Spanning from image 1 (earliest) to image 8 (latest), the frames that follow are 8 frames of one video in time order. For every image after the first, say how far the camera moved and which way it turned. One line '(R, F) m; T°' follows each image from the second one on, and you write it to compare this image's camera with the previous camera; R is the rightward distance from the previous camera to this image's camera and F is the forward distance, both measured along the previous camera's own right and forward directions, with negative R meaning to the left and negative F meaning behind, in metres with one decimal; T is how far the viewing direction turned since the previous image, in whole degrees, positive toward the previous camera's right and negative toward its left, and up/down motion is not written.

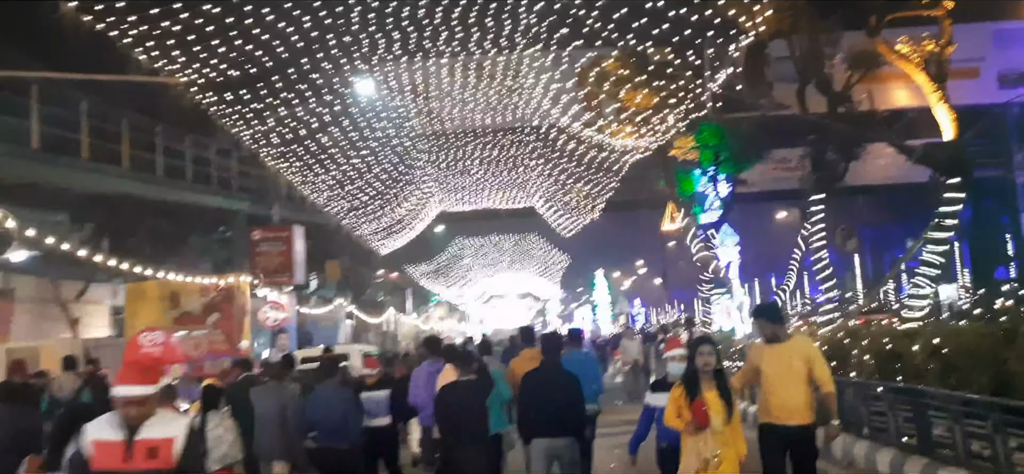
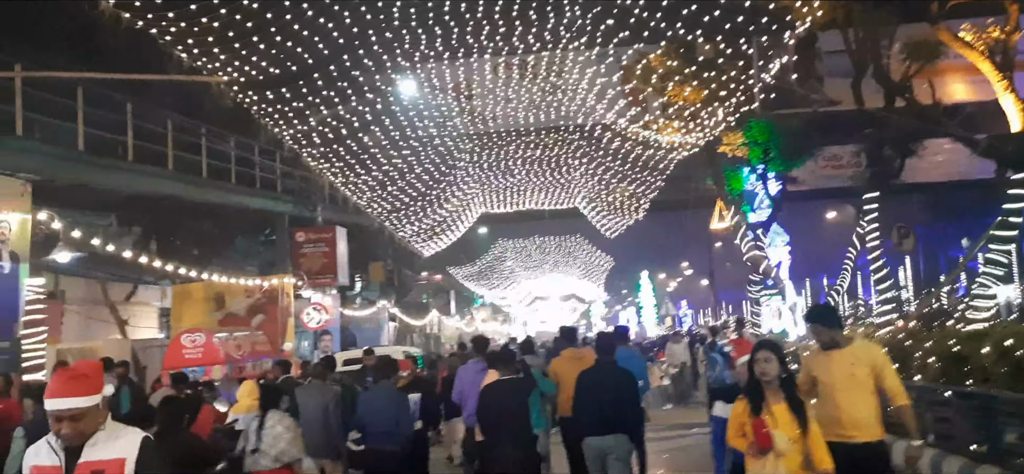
(0.0, +0.2) m; -3°
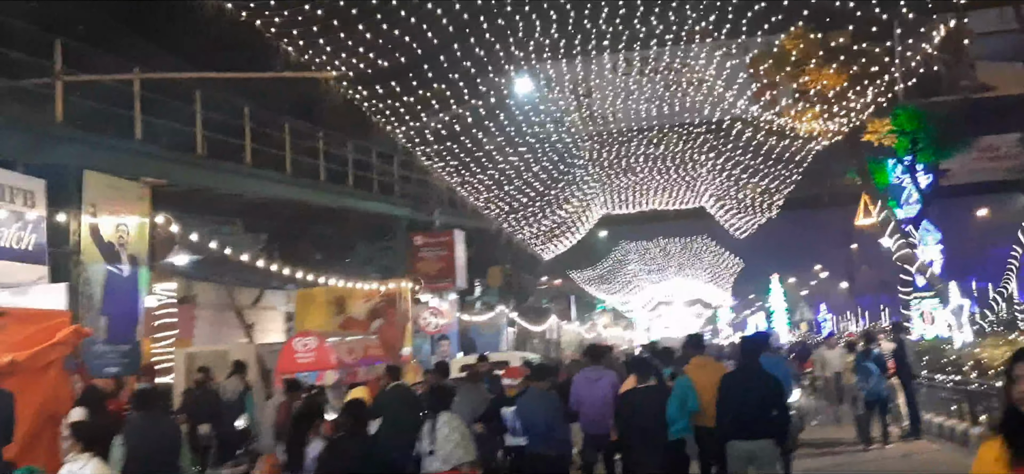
(0.0, +0.7) m; -8°
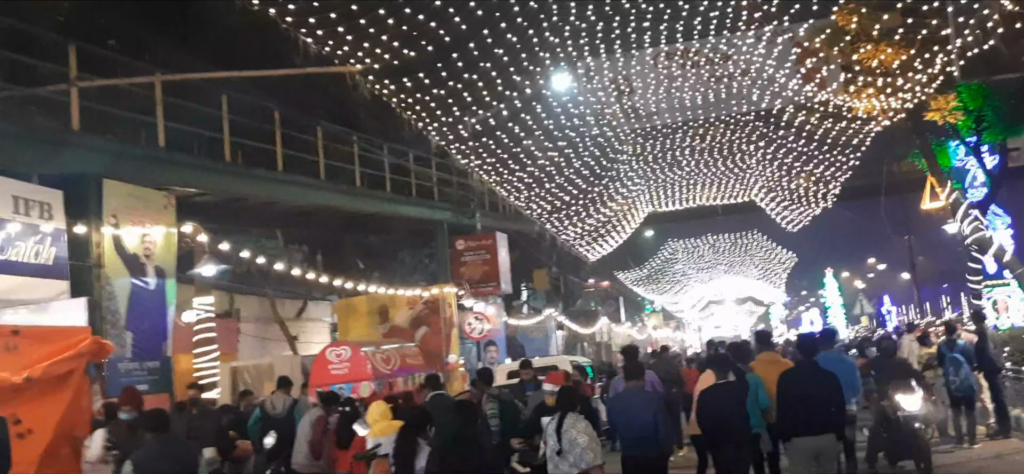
(0.0, +0.6) m; -3°
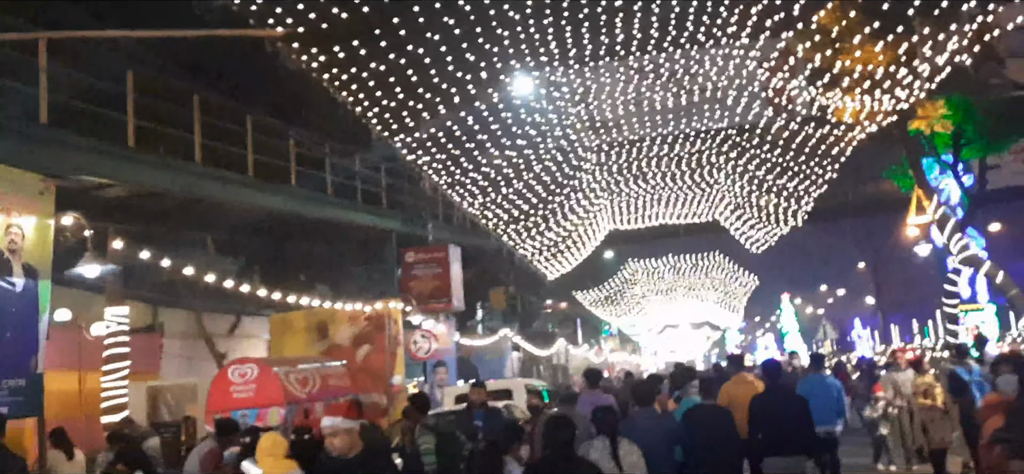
(+0.1, +1.4) m; +3°
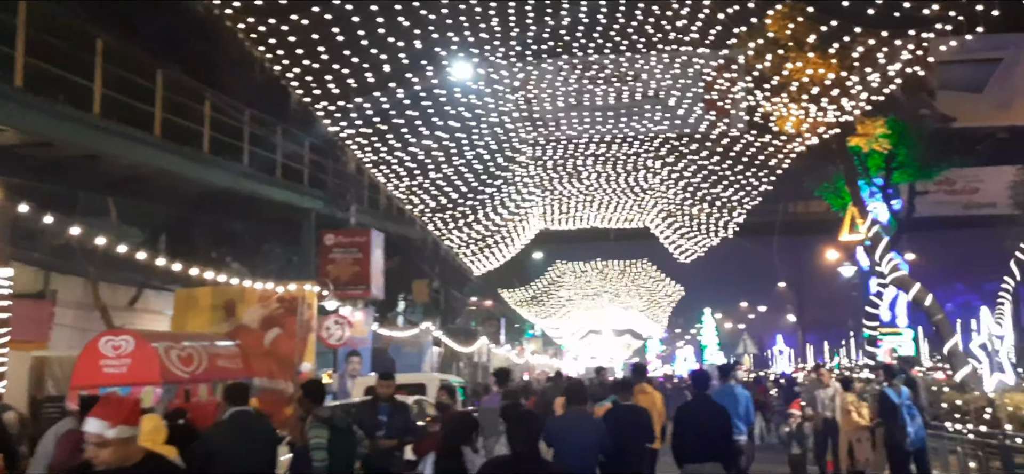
(+0.1, +0.6) m; +4°
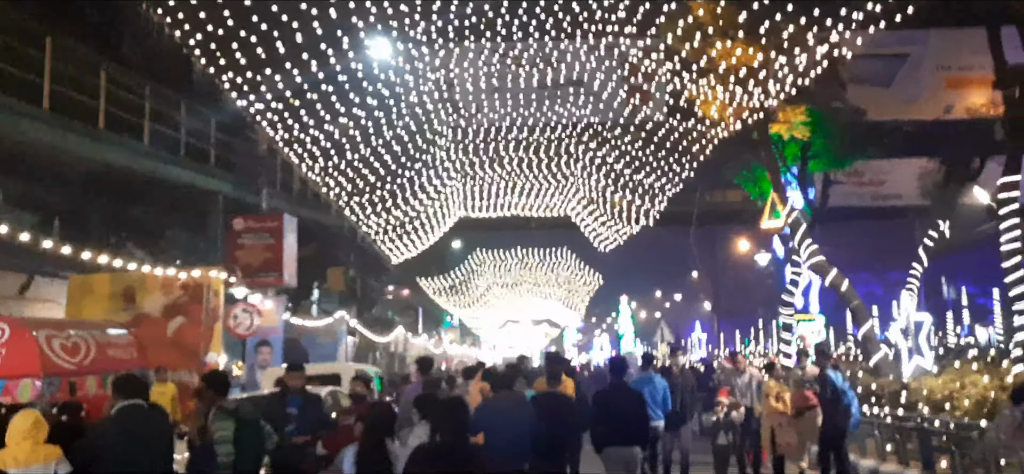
(0.0, +0.4) m; +5°
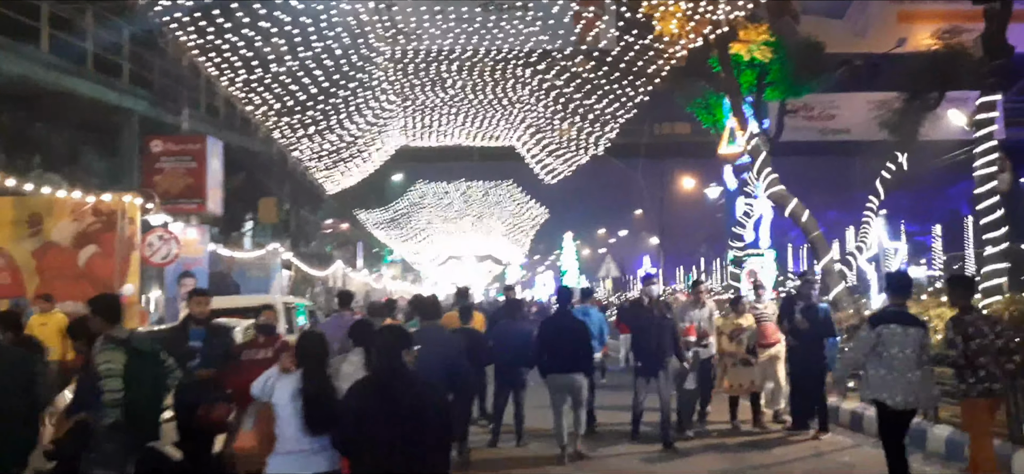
(0.0, +0.9) m; +4°
